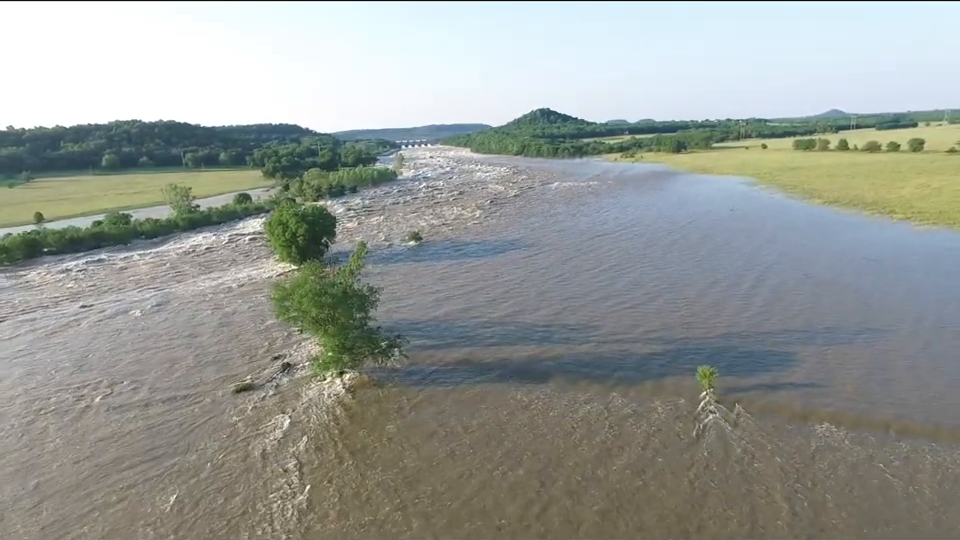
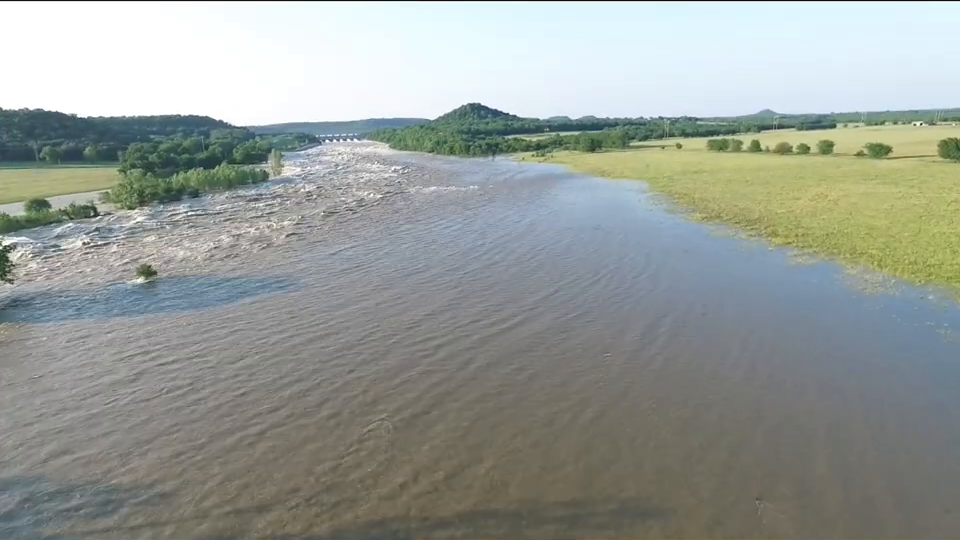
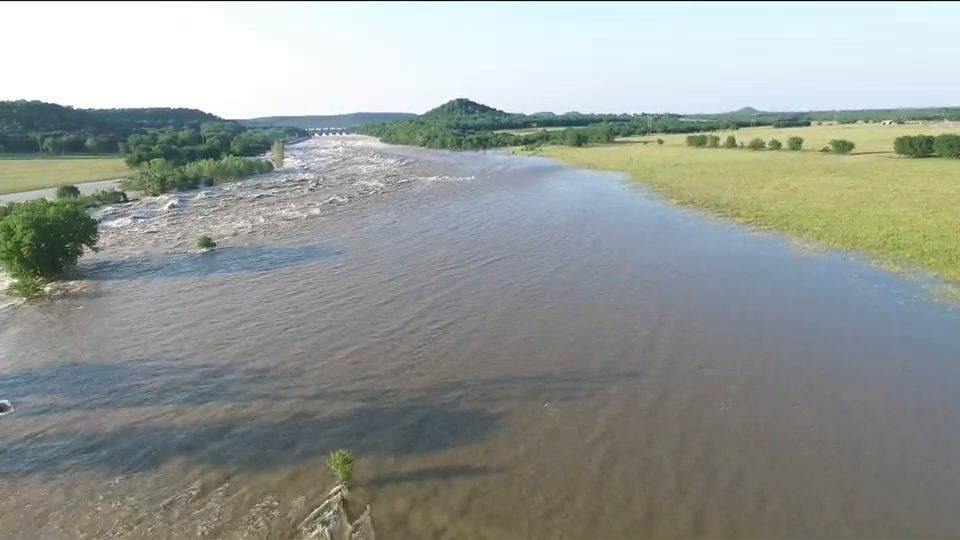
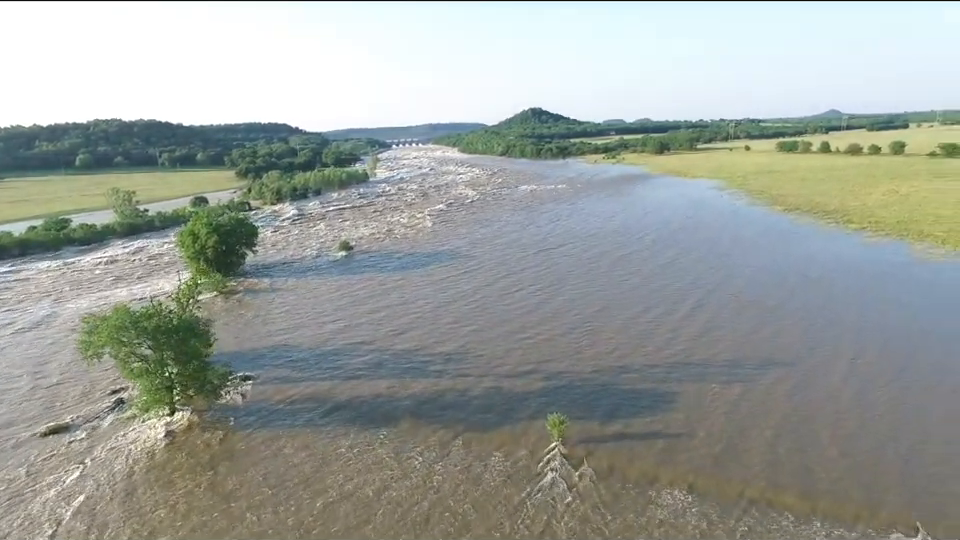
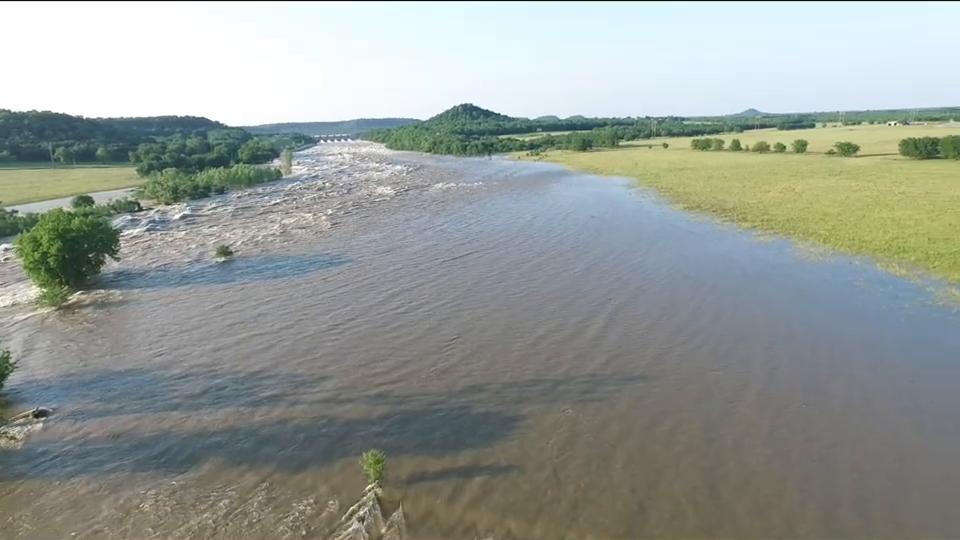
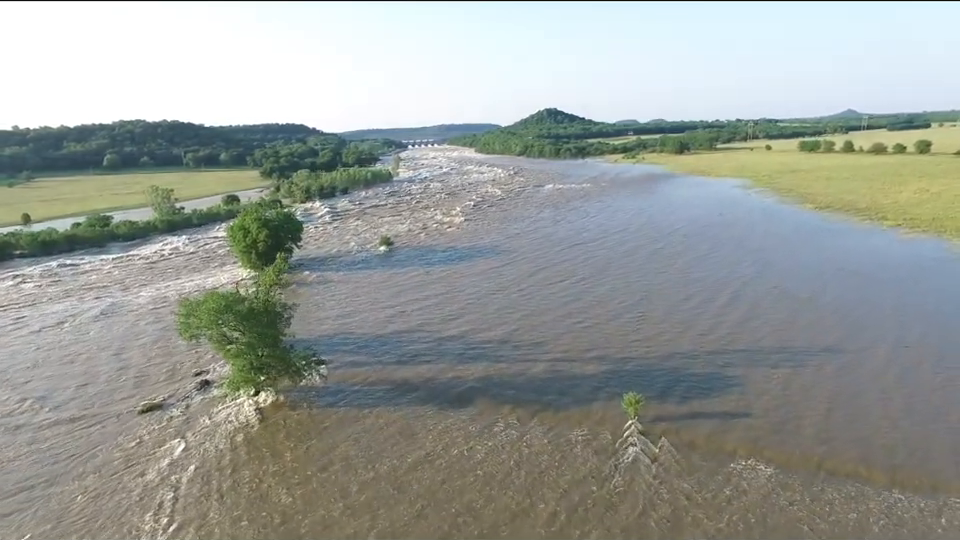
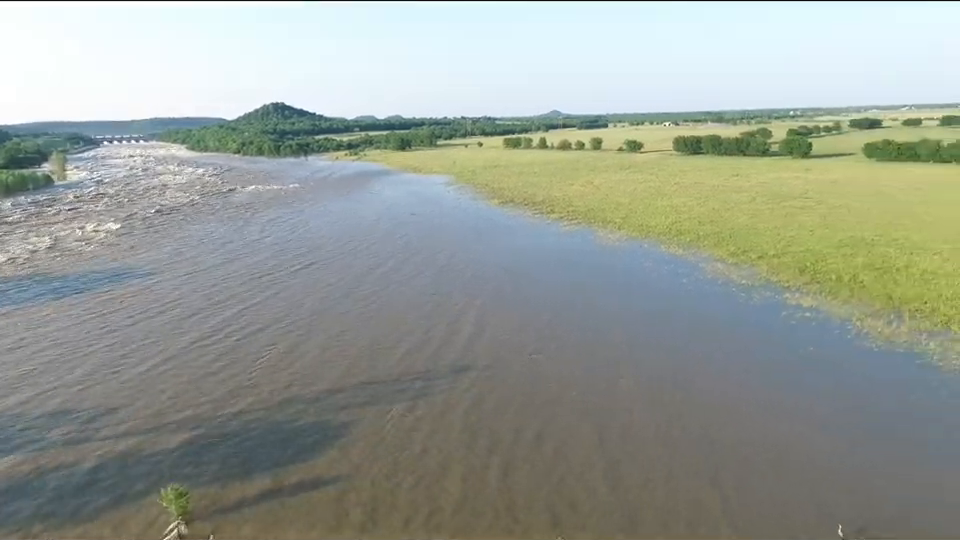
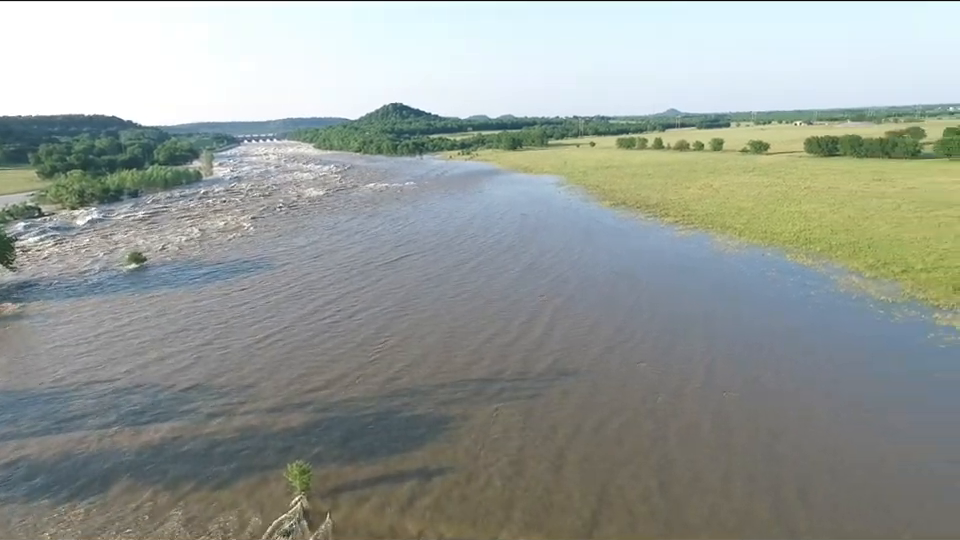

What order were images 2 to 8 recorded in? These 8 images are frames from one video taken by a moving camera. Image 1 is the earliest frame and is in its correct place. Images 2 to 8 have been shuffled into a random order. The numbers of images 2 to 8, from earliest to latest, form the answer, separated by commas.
6, 4, 5, 8, 7, 3, 2
